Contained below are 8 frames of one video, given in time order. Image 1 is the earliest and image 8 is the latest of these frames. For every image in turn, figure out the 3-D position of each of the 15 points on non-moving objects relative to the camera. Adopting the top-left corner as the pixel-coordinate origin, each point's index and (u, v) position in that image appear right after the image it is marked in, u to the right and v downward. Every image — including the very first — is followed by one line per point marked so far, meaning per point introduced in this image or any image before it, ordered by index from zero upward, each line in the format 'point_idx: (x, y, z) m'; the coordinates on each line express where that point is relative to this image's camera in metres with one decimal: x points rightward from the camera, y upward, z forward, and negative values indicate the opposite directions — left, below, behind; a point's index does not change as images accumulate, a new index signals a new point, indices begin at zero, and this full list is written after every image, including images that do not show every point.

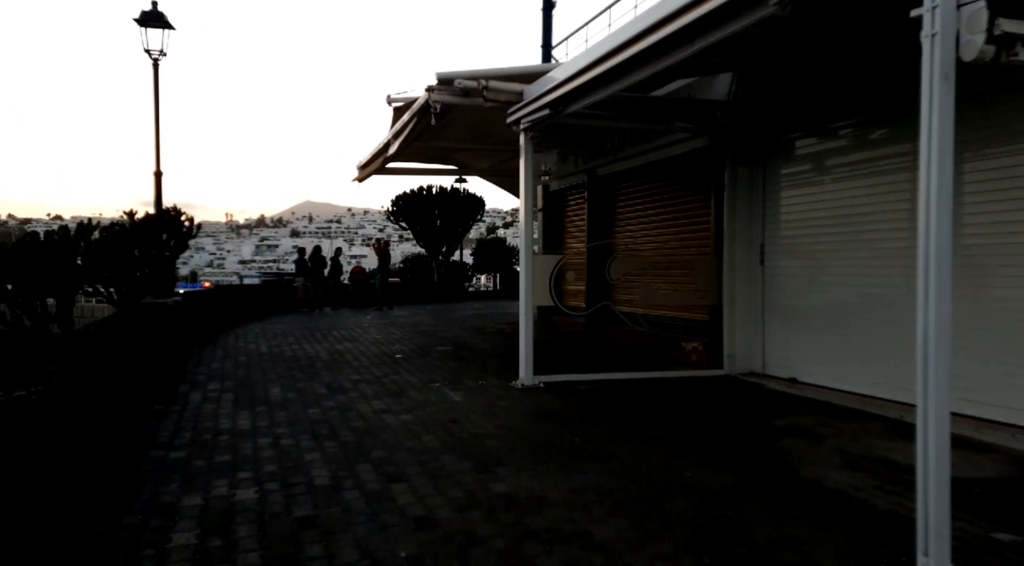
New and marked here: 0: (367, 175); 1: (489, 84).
0: (-2.5, +1.9, +13.0) m
1: (-0.2, +2.1, +7.6) m
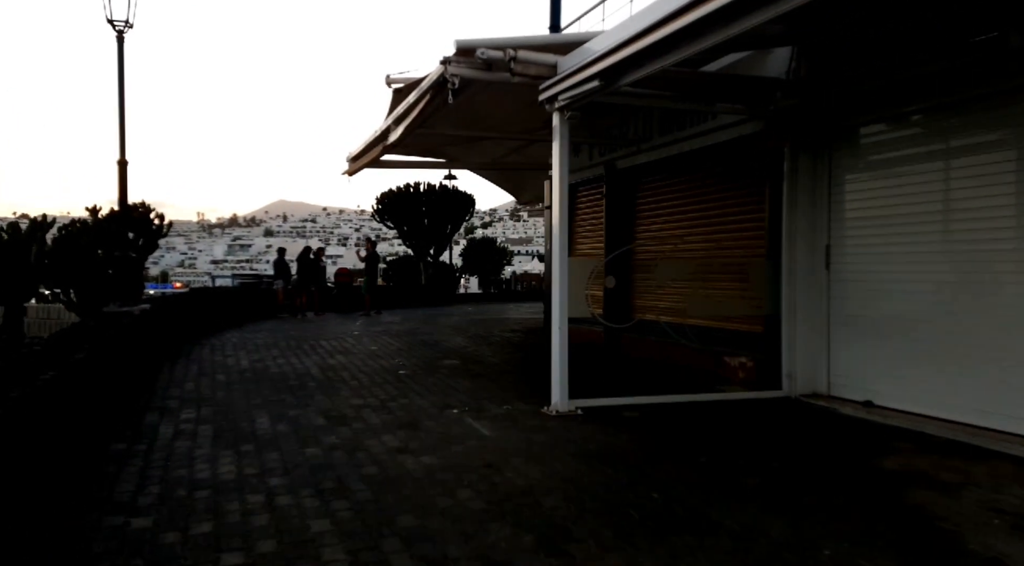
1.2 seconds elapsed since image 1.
0: (-2.4, +1.8, +11.7) m
1: (+0.1, +2.0, +6.4) m
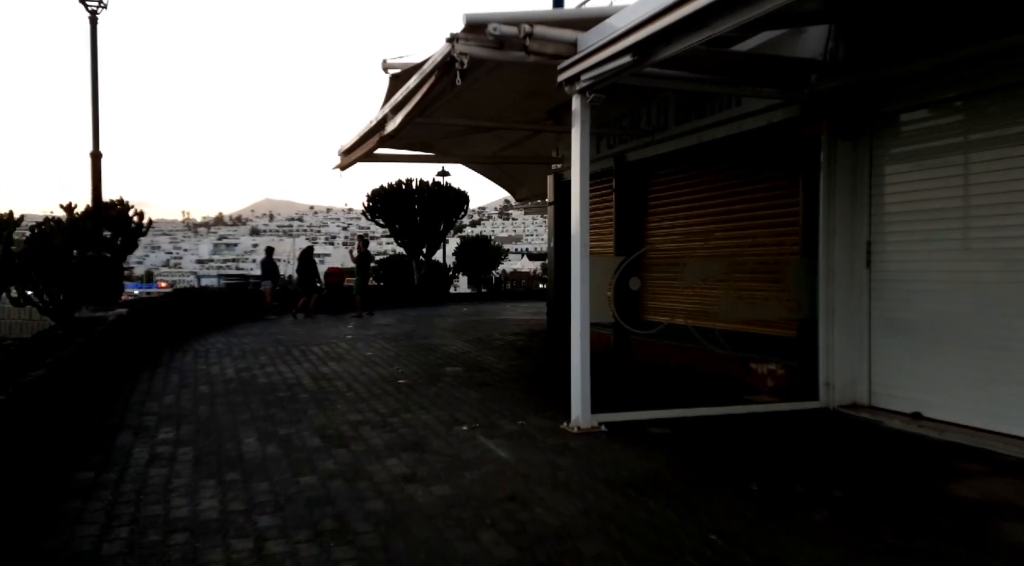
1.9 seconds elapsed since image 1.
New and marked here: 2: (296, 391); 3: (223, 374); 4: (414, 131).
0: (-2.4, +1.8, +11.0) m
1: (+0.2, +2.0, +5.8) m
2: (-2.2, -1.1, +7.5) m
3: (-3.4, -1.1, +8.6) m
4: (-1.3, +2.1, +10.0) m
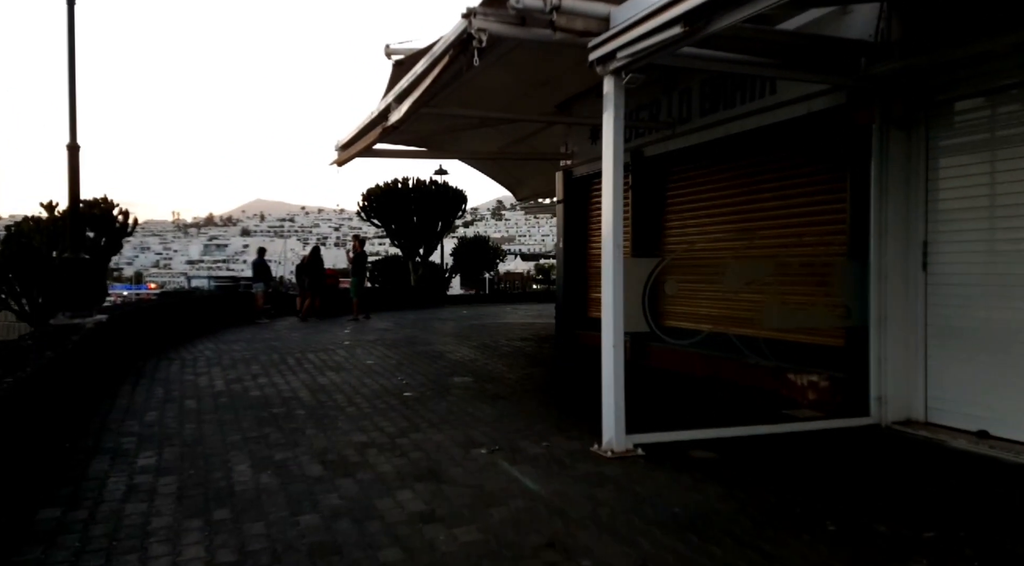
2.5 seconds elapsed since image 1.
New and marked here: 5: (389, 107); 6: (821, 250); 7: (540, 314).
0: (-2.3, +1.8, +10.4) m
1: (+0.3, +2.0, +5.1) m
2: (-2.0, -1.1, +6.8) m
3: (-3.2, -1.1, +7.9) m
4: (-1.2, +2.0, +9.4) m
5: (-1.3, +1.9, +7.9) m
6: (+2.8, +0.3, +6.8) m
7: (+0.7, -0.8, +17.7) m
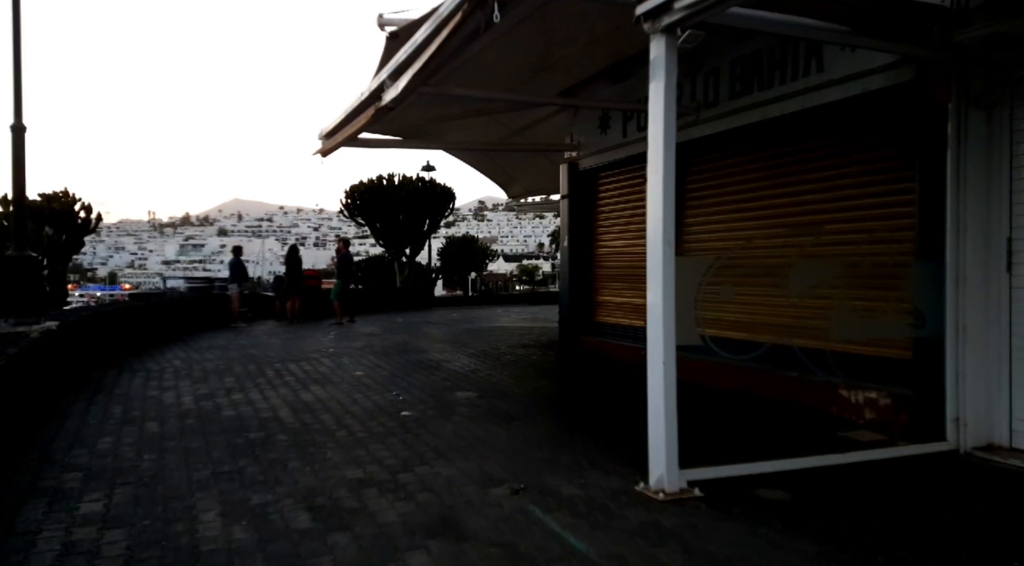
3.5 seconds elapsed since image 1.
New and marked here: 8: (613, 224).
0: (-2.3, +1.7, +9.4) m
1: (+0.5, +1.9, +4.2) m
2: (-1.9, -1.2, +5.8) m
3: (-3.1, -1.1, +6.9) m
4: (-1.2, +2.0, +8.4) m
5: (-1.2, +1.9, +7.0) m
6: (+2.9, +0.3, +6.0) m
7: (+0.5, -0.8, +16.9) m
8: (+1.3, +0.8, +10.0) m
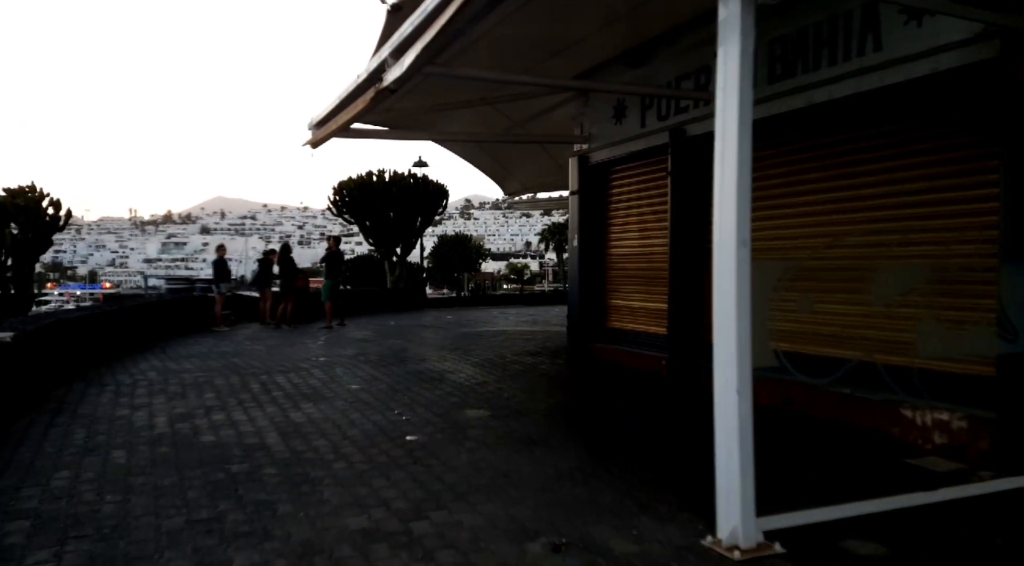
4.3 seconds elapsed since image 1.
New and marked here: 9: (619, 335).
0: (-2.2, +1.7, +8.6) m
1: (+0.7, +1.9, +3.5) m
2: (-1.7, -1.2, +5.0) m
3: (-3.0, -1.2, +6.1) m
4: (-1.1, +2.0, +7.6) m
5: (-1.1, +1.8, +6.2) m
6: (+3.1, +0.2, +5.3) m
7: (+0.4, -0.8, +16.1) m
8: (+1.4, +0.8, +9.2) m
9: (+1.4, -0.7, +9.3) m
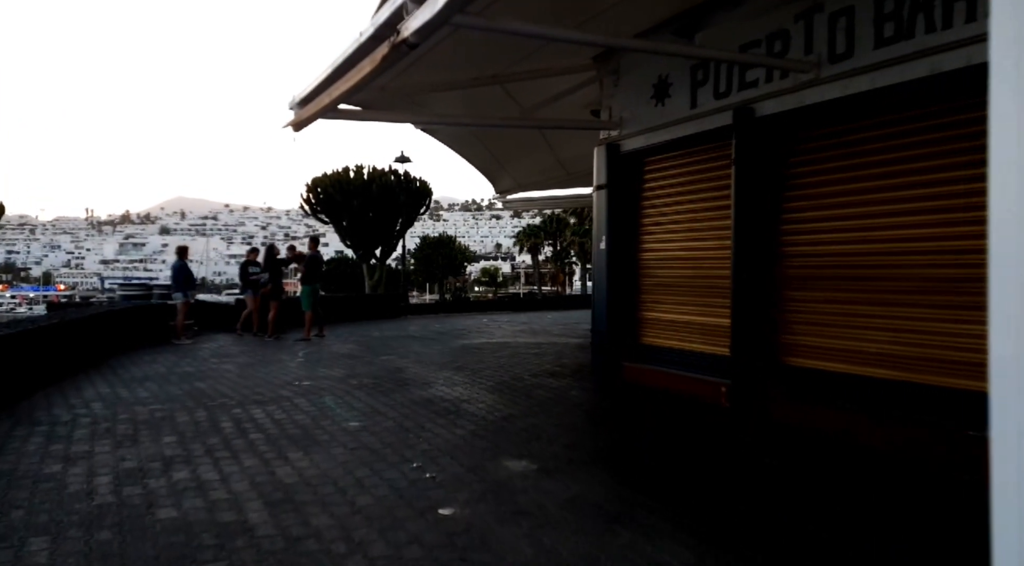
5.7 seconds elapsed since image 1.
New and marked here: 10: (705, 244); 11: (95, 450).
0: (-1.9, +1.6, +7.1) m
1: (+1.2, +1.8, +2.1) m
2: (-1.3, -1.3, +3.5) m
3: (-2.6, -1.3, +4.6) m
4: (-0.8, +1.9, +6.2) m
5: (-0.7, +1.7, +4.8) m
6: (+3.5, +0.1, +4.0) m
7: (+0.3, -0.9, +14.7) m
8: (+1.6, +0.7, +7.9) m
9: (+1.6, -0.8, +7.9) m
10: (+1.9, +0.4, +7.3) m
11: (-3.2, -1.2, +5.6) m
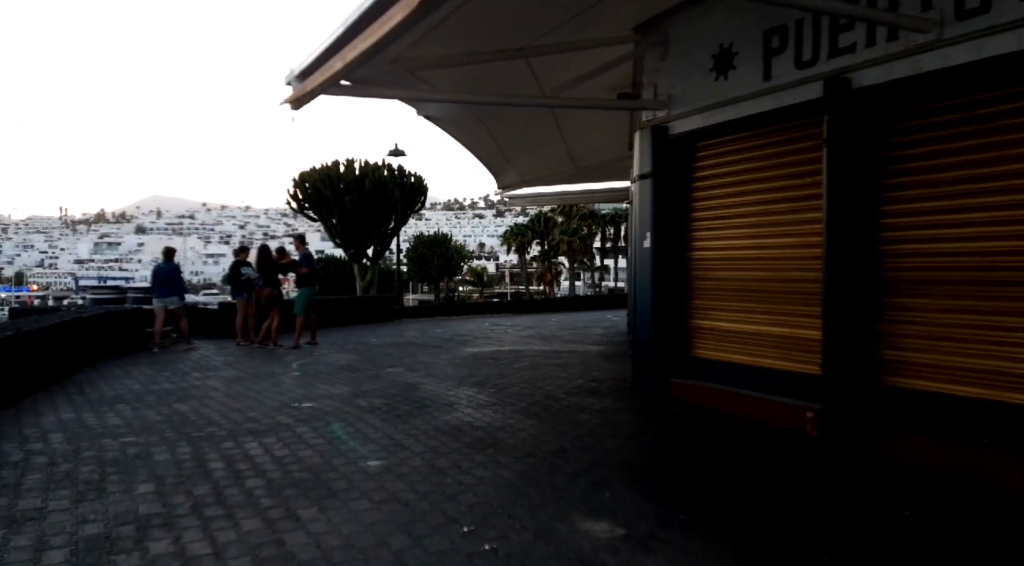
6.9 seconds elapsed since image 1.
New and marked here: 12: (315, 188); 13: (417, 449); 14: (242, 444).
0: (-1.6, +1.5, +5.9) m
1: (+1.7, +1.7, +1.1) m
2: (-0.9, -1.4, +2.4) m
3: (-2.2, -1.4, +3.4) m
4: (-0.4, +1.8, +5.1) m
5: (-0.3, +1.7, +3.6) m
6: (+3.9, +0.1, +3.0) m
7: (+0.5, -1.0, +13.6) m
8: (+2.0, +0.6, +6.8) m
9: (+1.9, -0.8, +6.9) m
10: (+2.2, +0.3, +6.2) m
11: (-2.8, -1.3, +4.4) m
12: (-5.2, +2.5, +19.5) m
13: (-0.7, -1.2, +5.4) m
14: (-2.1, -1.2, +5.6) m
